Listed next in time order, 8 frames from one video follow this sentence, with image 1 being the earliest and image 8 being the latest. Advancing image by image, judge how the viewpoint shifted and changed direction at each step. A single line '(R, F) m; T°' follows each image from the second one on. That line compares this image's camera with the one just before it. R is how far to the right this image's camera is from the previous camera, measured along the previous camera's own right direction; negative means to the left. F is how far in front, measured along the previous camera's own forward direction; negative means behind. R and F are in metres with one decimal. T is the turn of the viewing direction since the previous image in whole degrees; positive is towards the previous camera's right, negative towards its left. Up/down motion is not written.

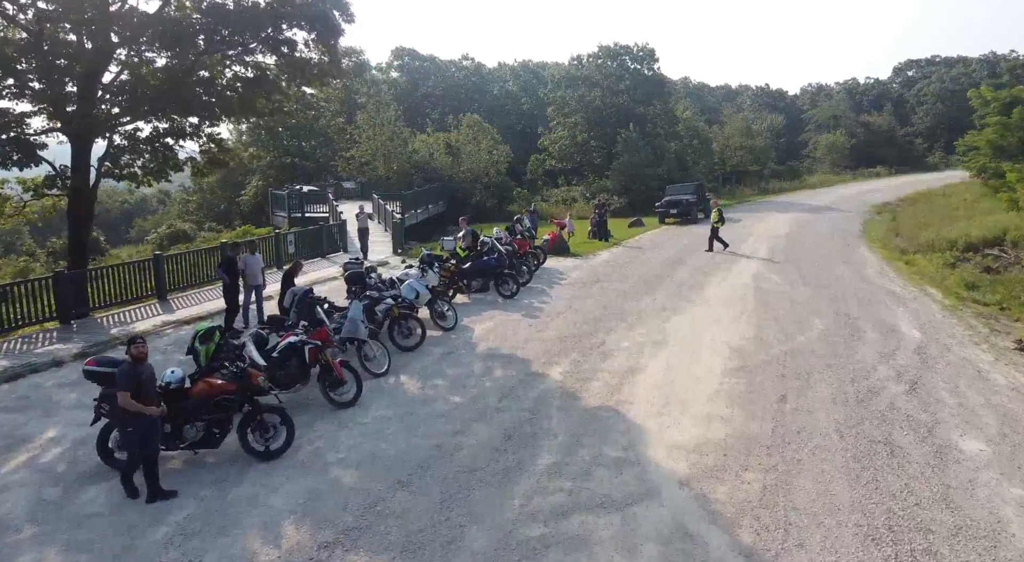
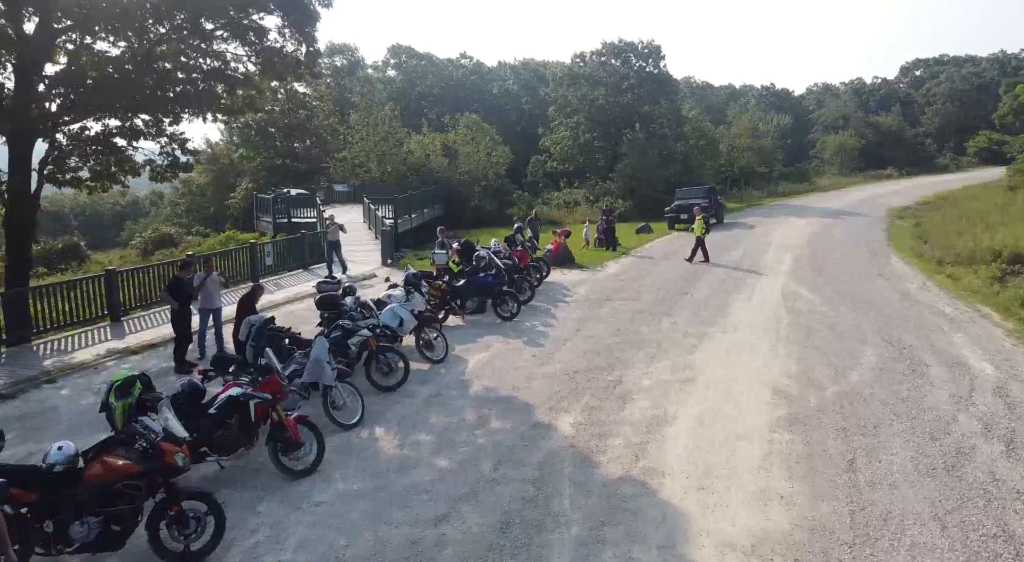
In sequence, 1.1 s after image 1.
(0.0, +1.7) m; 0°
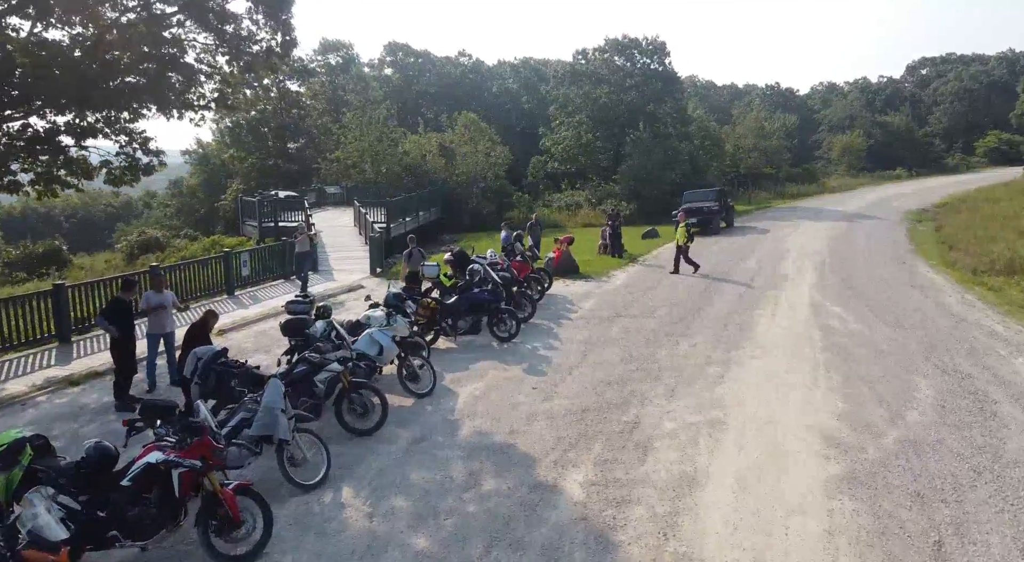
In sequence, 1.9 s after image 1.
(0.0, +1.4) m; 0°
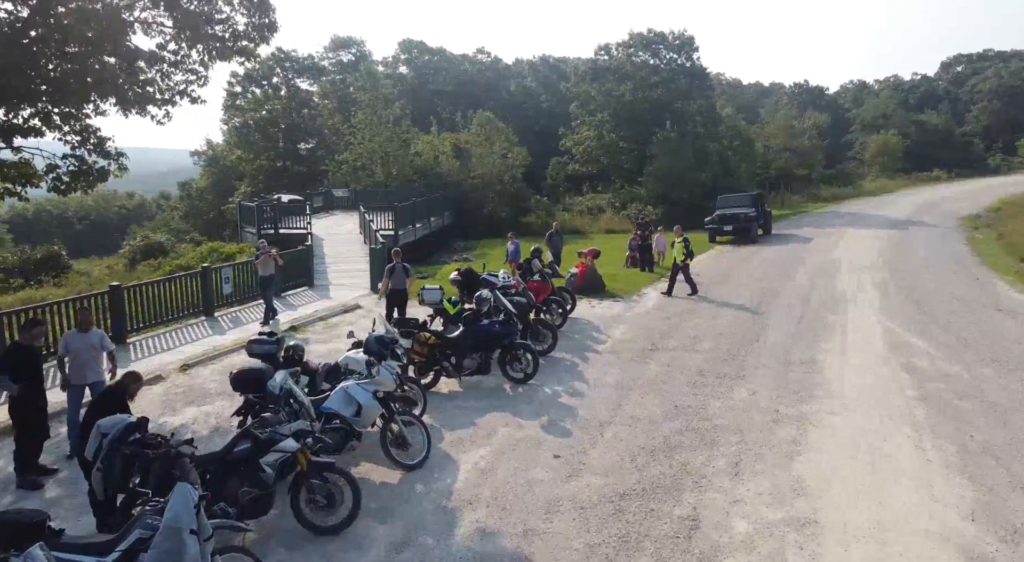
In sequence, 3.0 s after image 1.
(0.0, +1.9) m; -2°
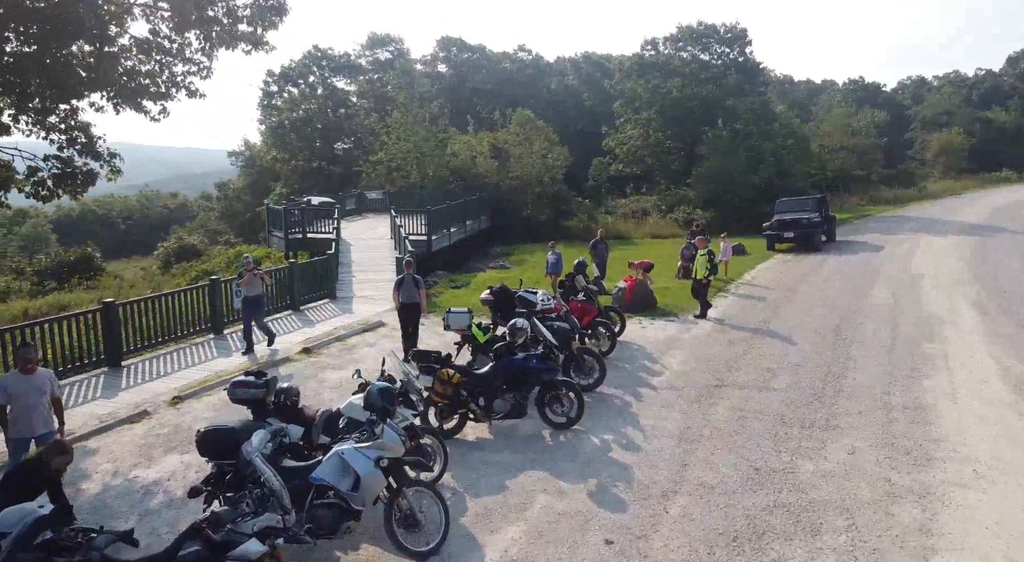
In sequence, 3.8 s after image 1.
(0.0, +1.5) m; -4°
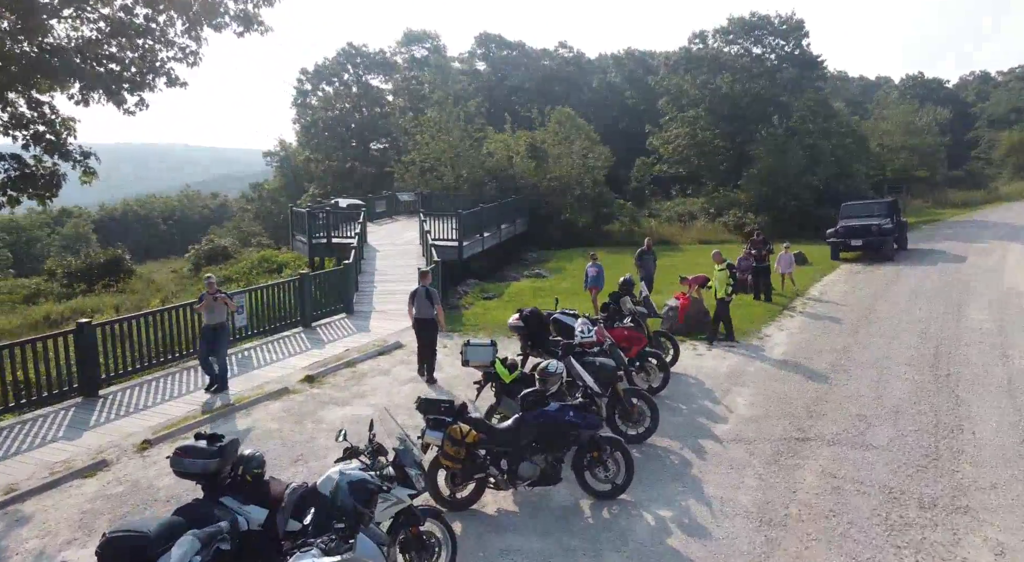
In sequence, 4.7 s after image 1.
(0.0, +1.5) m; -4°
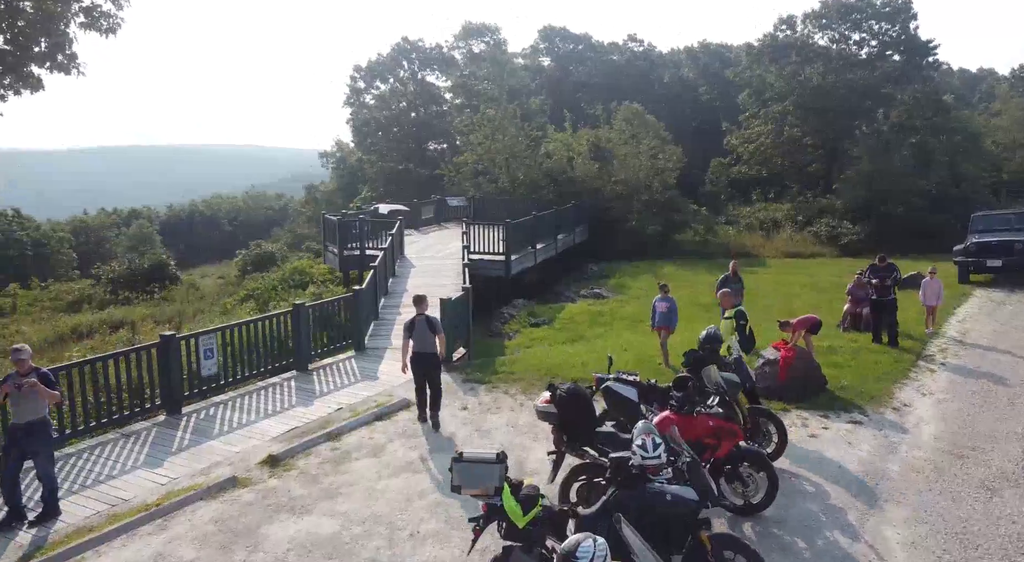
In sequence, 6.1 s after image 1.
(+0.3, +2.6) m; -6°
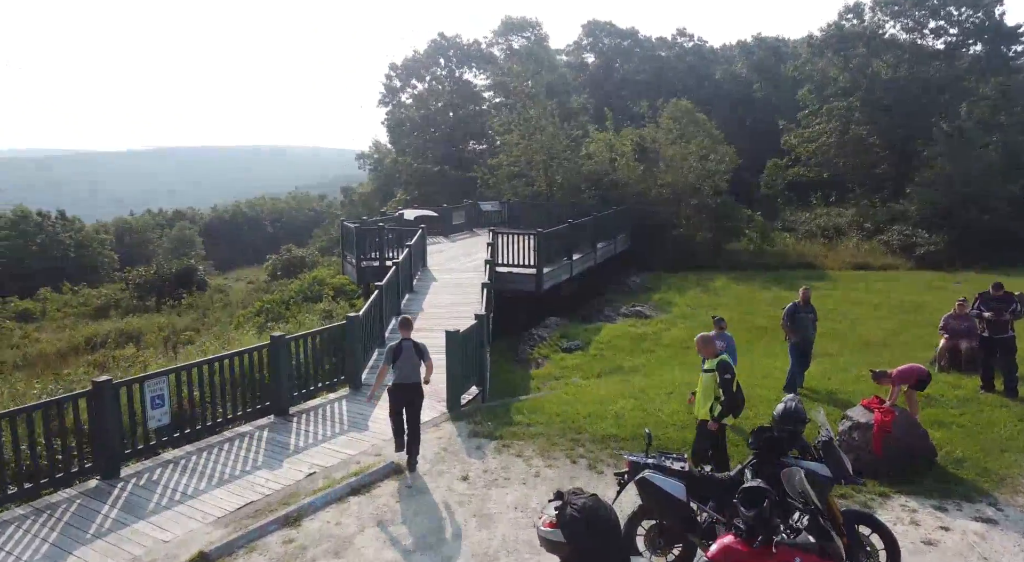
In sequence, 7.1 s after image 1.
(+0.3, +1.7) m; -4°
